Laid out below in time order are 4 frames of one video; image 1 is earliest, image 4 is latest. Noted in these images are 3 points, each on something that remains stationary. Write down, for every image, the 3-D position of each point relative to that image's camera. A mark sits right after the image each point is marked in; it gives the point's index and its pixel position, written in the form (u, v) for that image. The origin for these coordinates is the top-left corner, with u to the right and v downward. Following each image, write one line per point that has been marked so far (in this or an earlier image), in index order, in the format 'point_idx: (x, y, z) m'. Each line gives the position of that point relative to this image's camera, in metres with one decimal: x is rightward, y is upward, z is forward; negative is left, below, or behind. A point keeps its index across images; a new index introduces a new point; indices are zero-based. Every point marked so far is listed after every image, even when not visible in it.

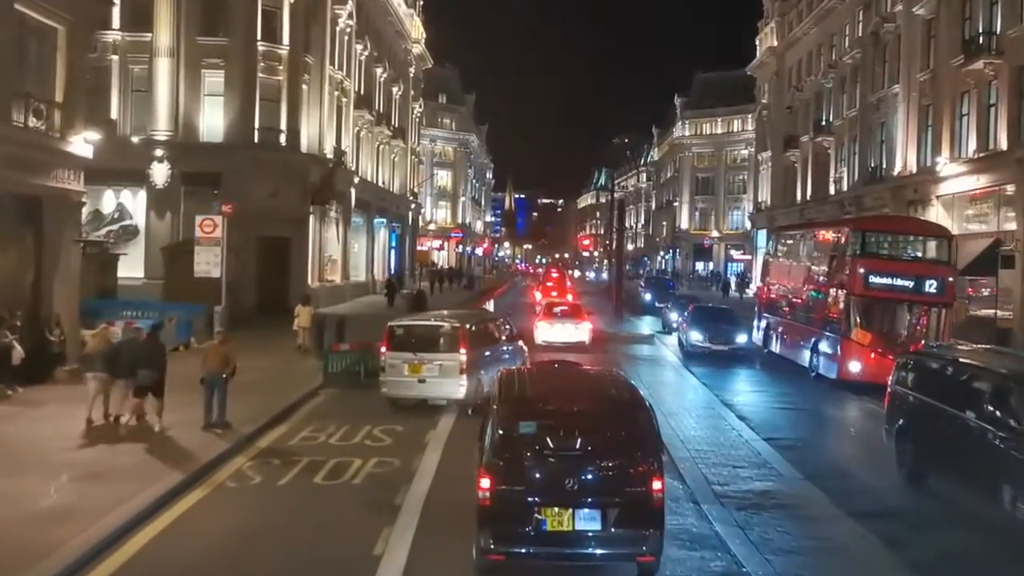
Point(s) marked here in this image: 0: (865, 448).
0: (+5.3, -2.4, +14.8) m
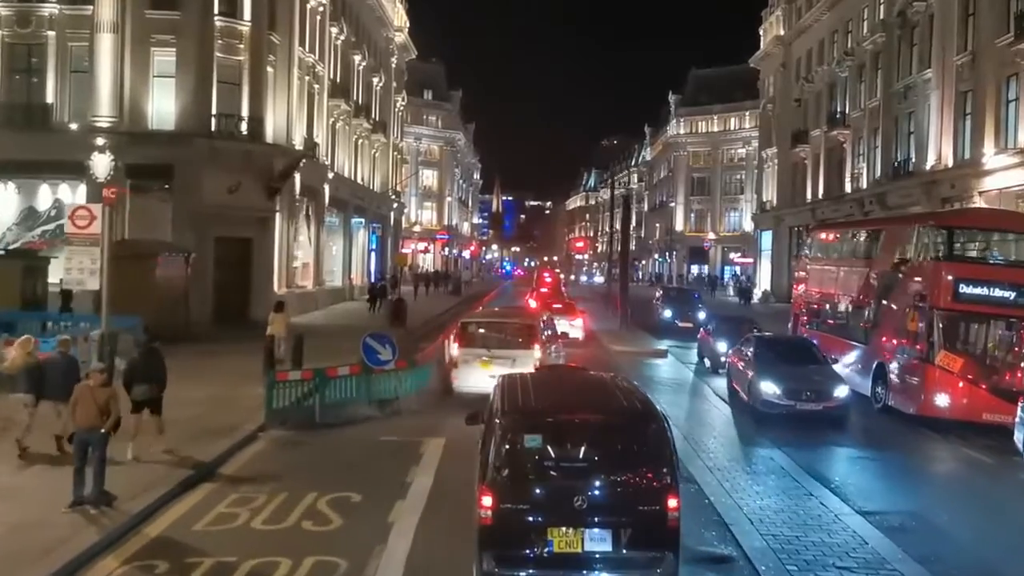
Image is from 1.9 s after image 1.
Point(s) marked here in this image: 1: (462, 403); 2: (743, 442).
0: (+5.3, -2.6, +10.6) m
1: (-0.9, -2.1, +18.3) m
2: (+3.4, -2.2, +14.4) m
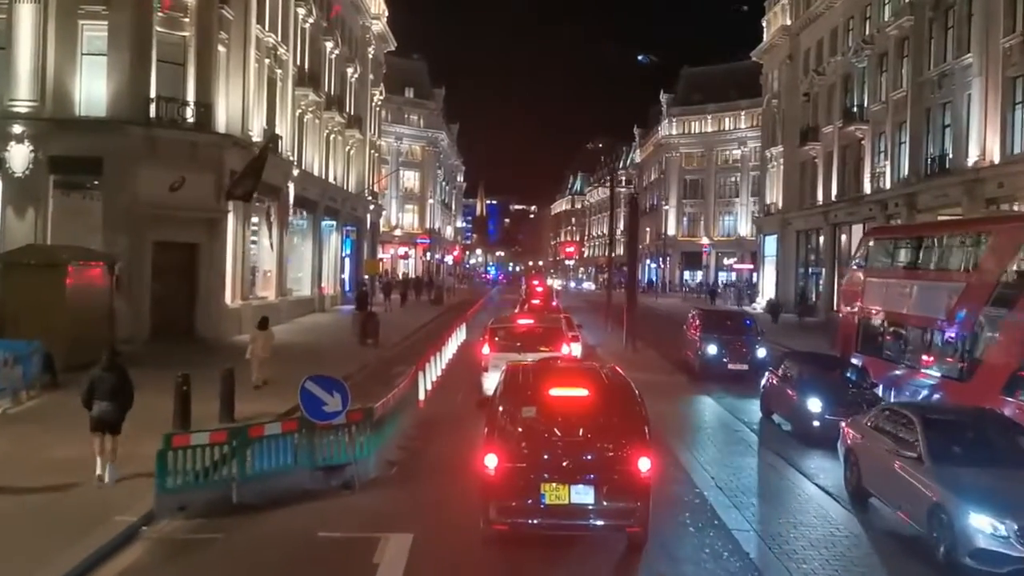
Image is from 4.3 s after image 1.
0: (+5.4, -2.9, +6.3) m
1: (-1.0, -2.4, +13.8) m
2: (+3.4, -2.5, +10.0) m
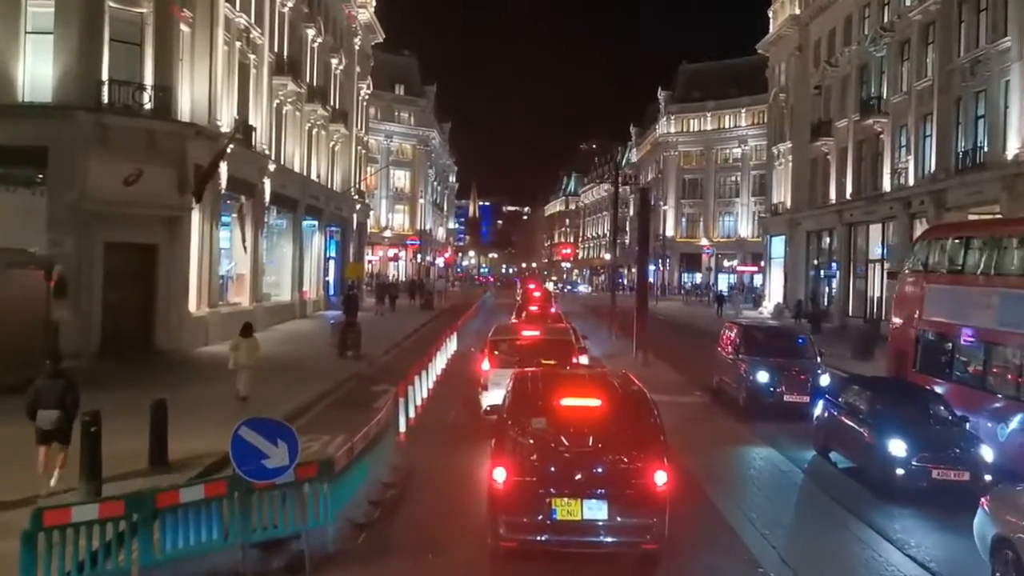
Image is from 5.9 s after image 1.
0: (+5.4, -3.0, +3.4) m
1: (-1.0, -2.6, +10.9) m
2: (+3.4, -2.7, +7.1) m
